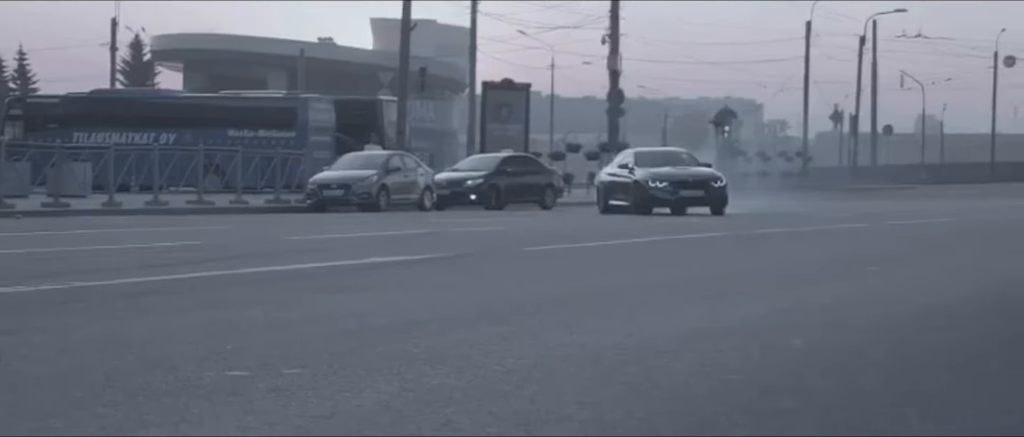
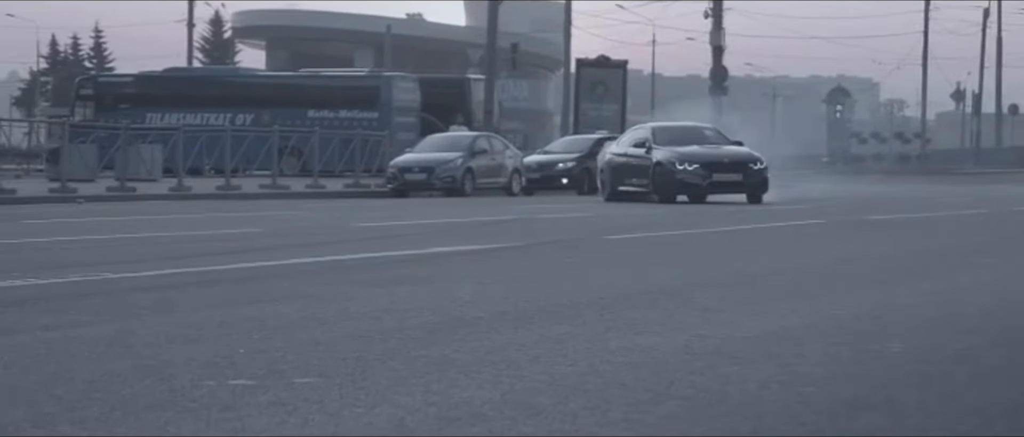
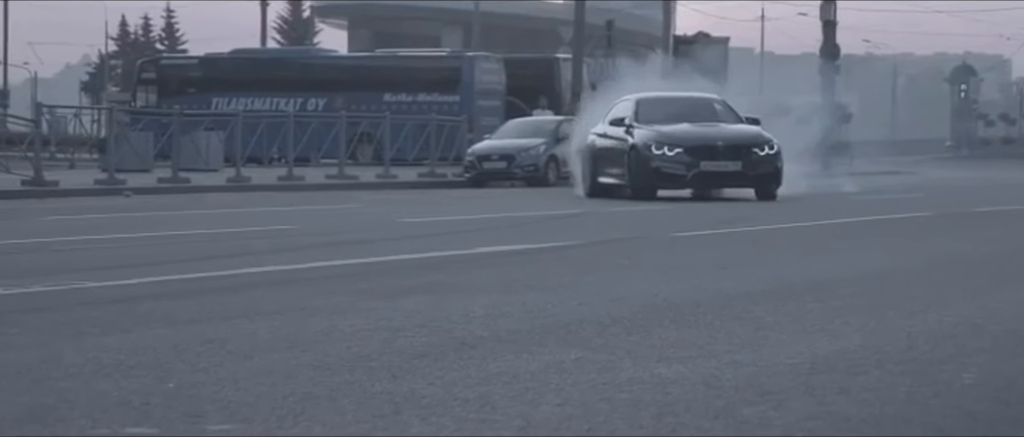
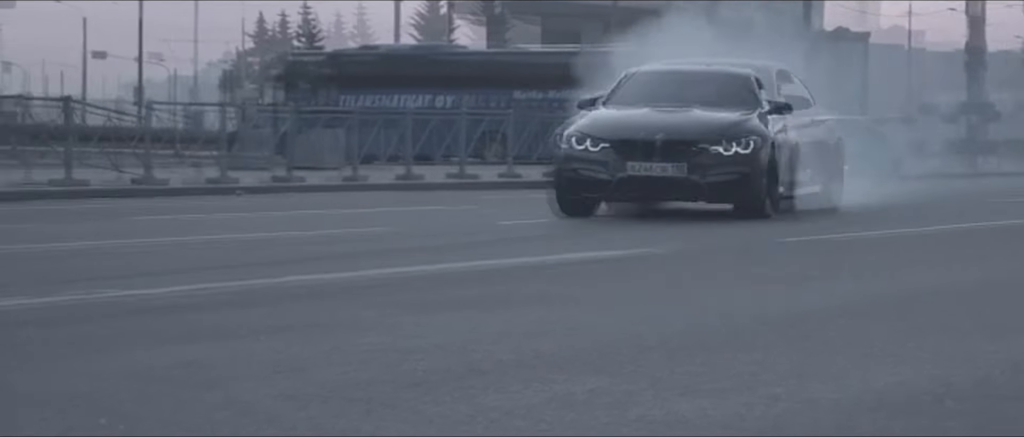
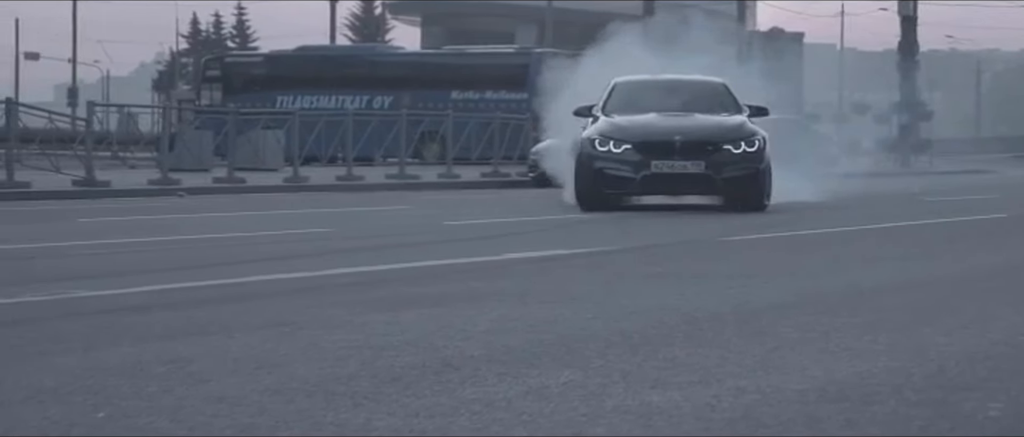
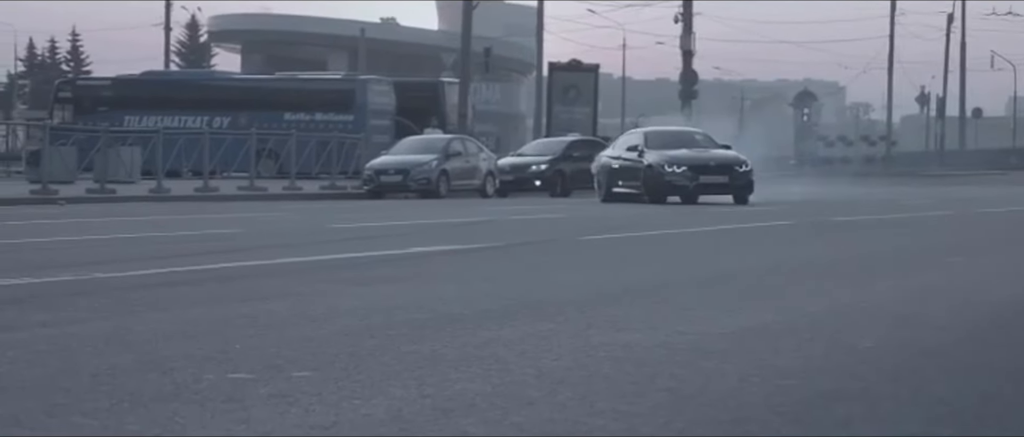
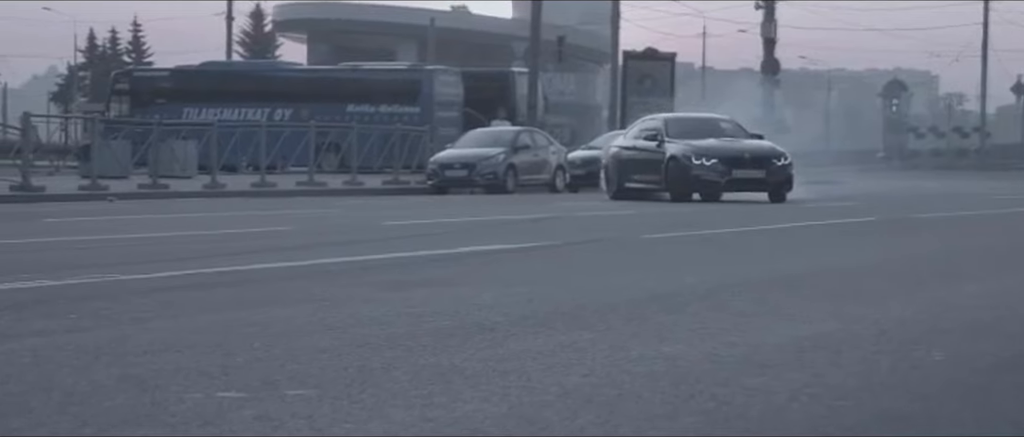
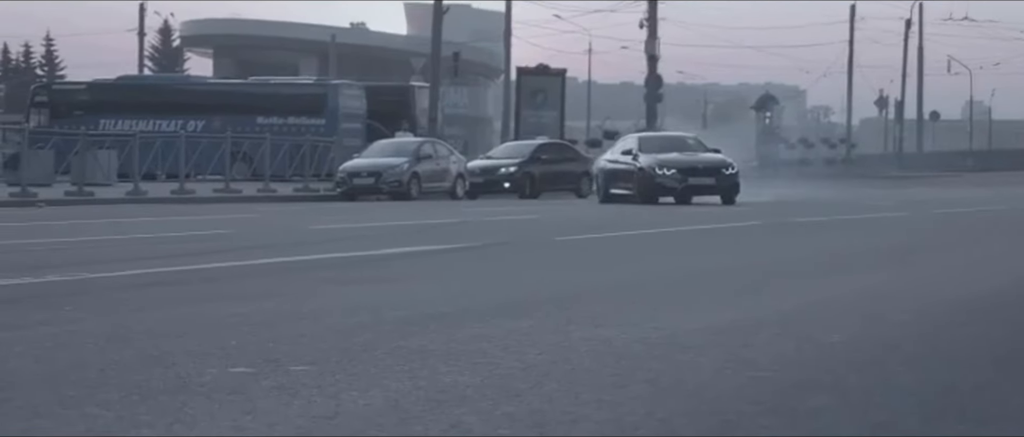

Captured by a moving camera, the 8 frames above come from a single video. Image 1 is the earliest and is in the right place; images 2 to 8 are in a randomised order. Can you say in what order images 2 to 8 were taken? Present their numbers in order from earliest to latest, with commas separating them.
8, 6, 2, 7, 3, 5, 4
